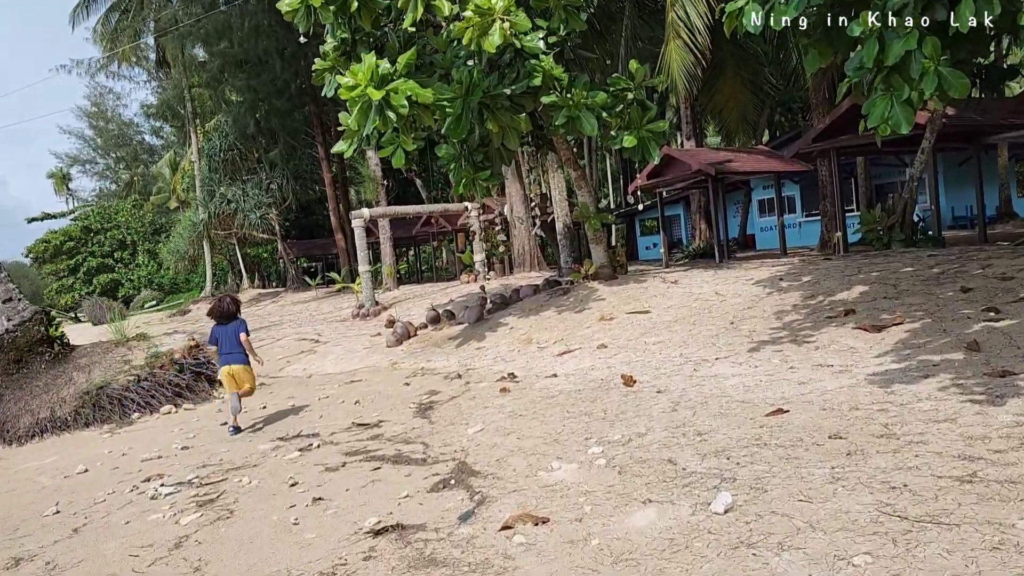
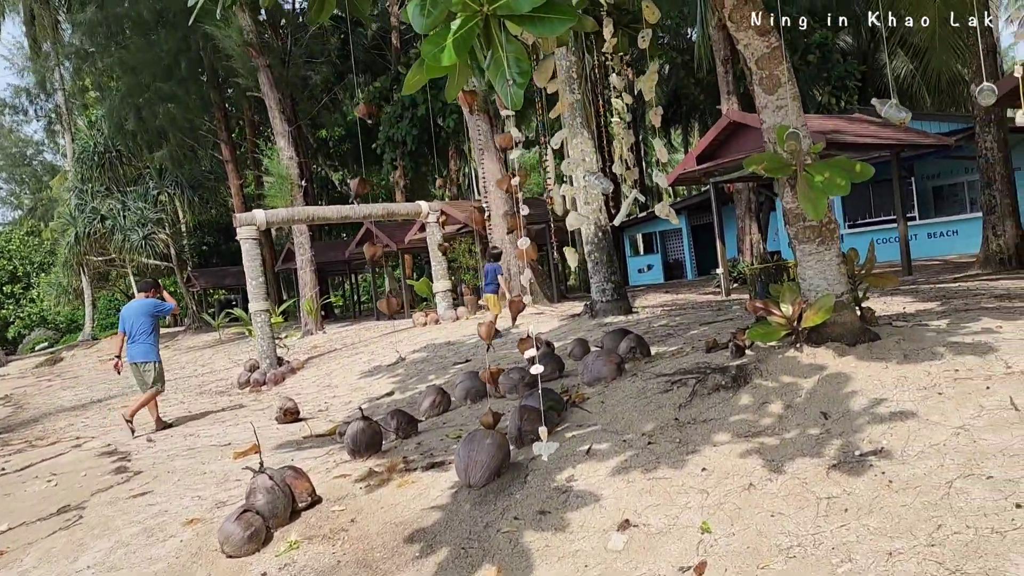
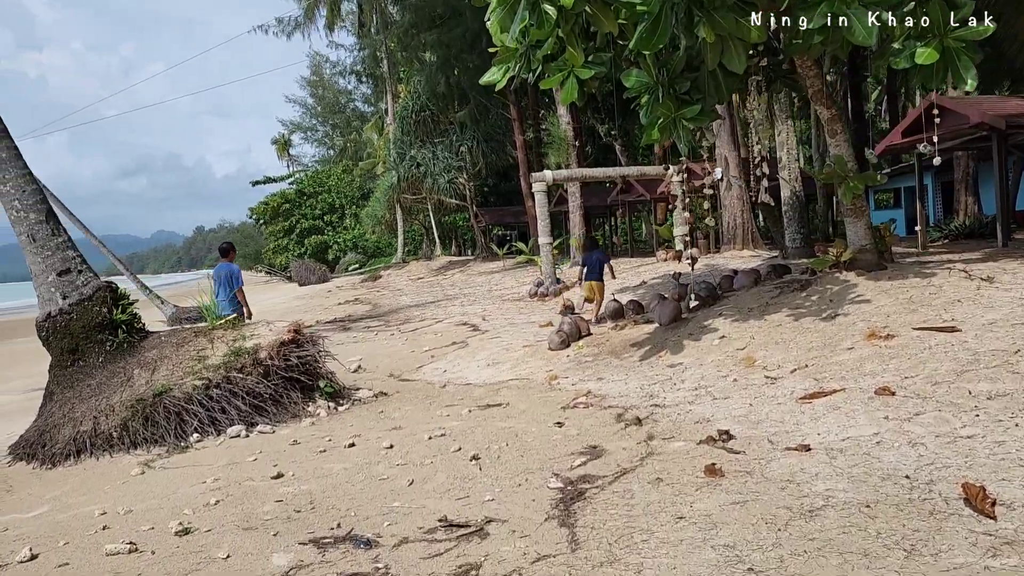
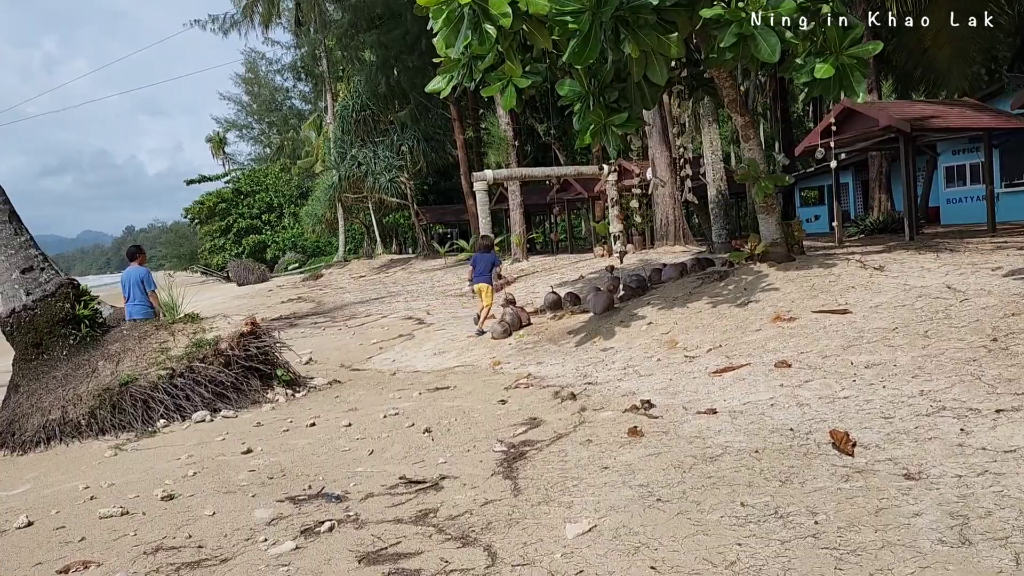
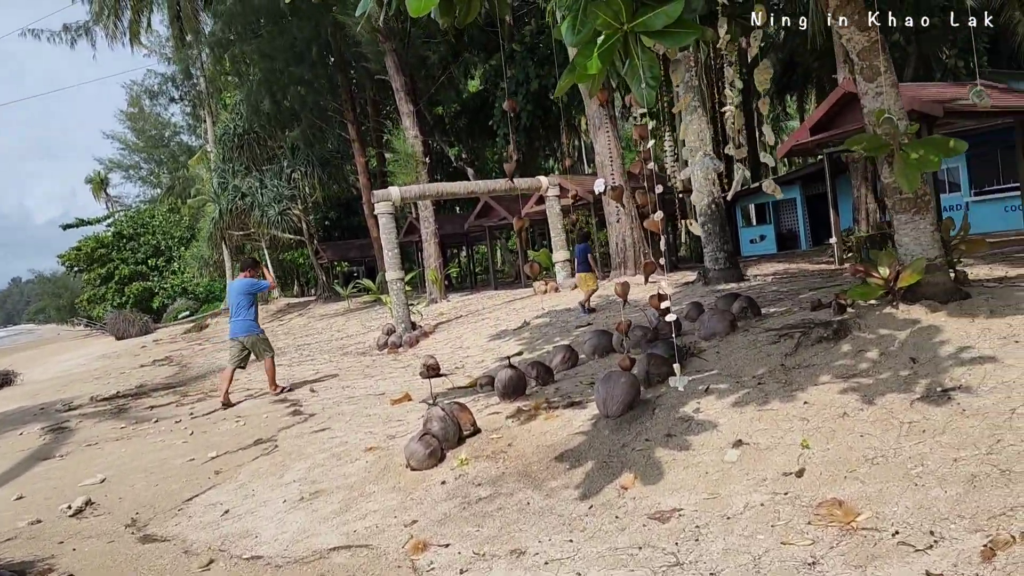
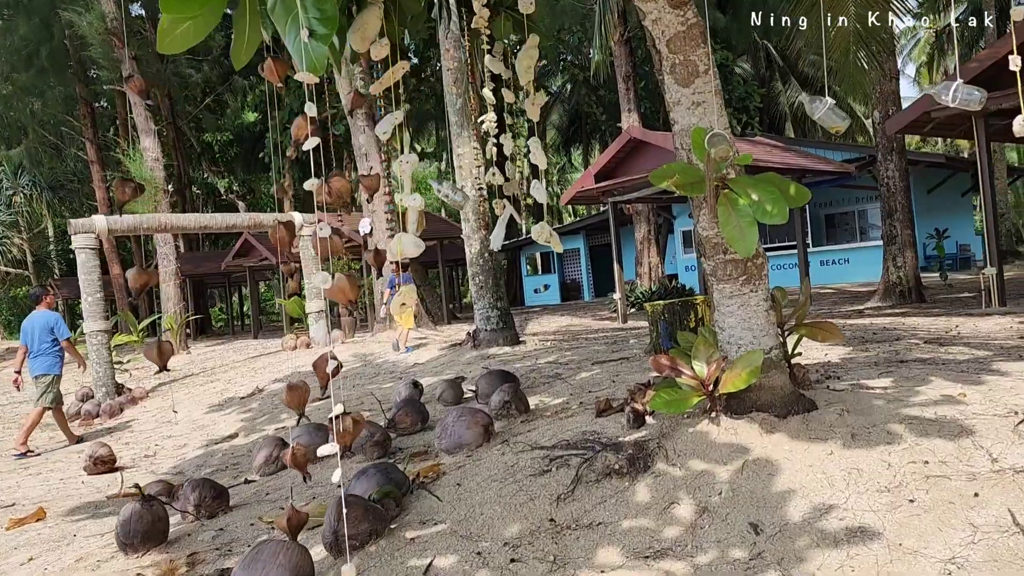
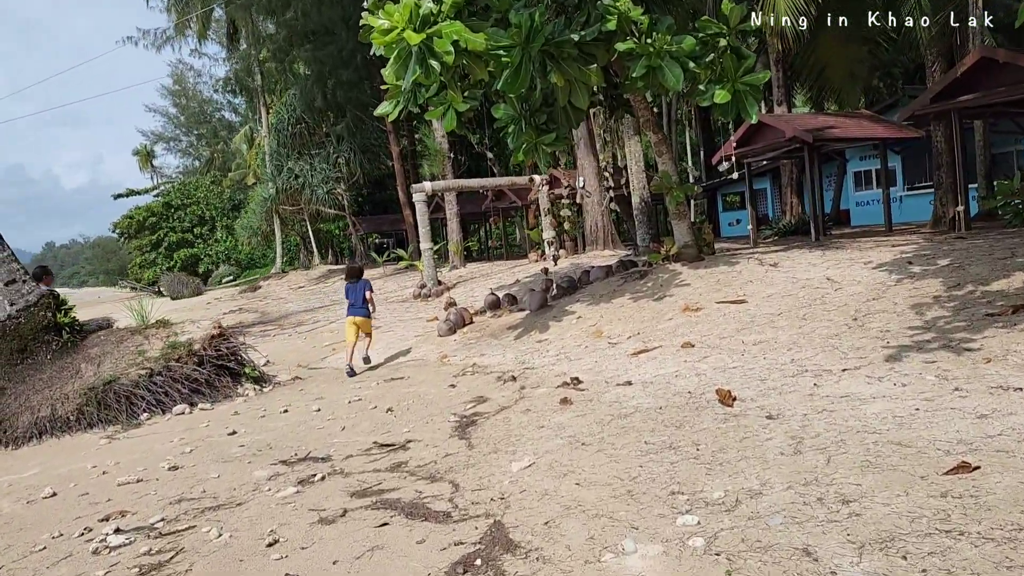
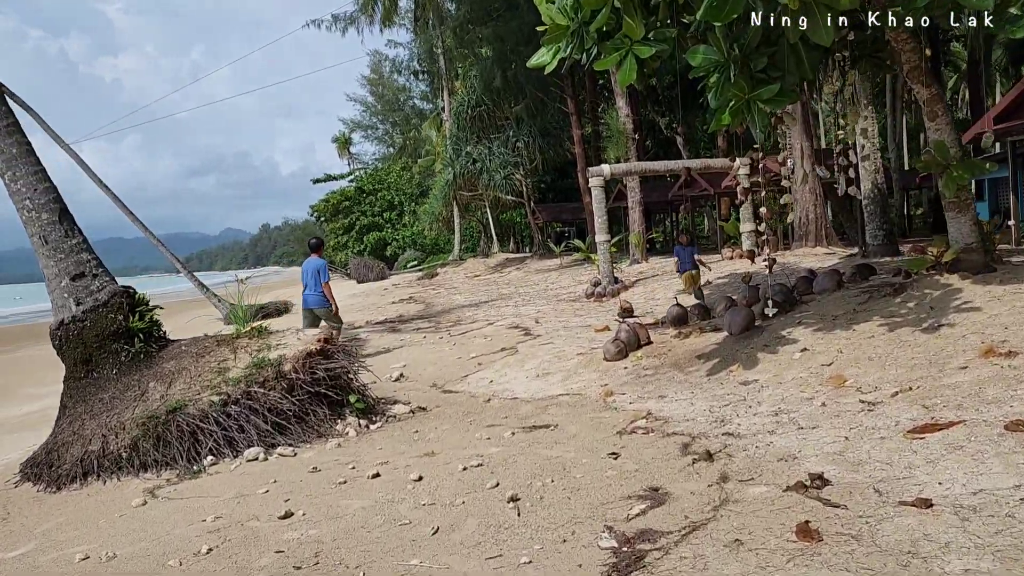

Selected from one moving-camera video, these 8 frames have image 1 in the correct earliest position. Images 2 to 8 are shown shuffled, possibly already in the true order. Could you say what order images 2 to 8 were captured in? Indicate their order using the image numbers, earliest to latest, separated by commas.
7, 4, 3, 8, 5, 2, 6
